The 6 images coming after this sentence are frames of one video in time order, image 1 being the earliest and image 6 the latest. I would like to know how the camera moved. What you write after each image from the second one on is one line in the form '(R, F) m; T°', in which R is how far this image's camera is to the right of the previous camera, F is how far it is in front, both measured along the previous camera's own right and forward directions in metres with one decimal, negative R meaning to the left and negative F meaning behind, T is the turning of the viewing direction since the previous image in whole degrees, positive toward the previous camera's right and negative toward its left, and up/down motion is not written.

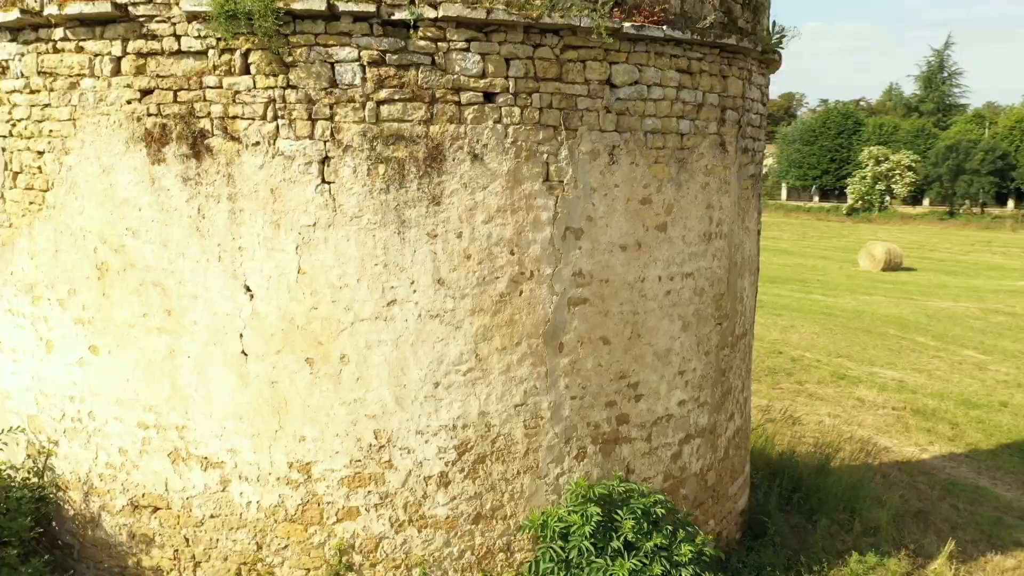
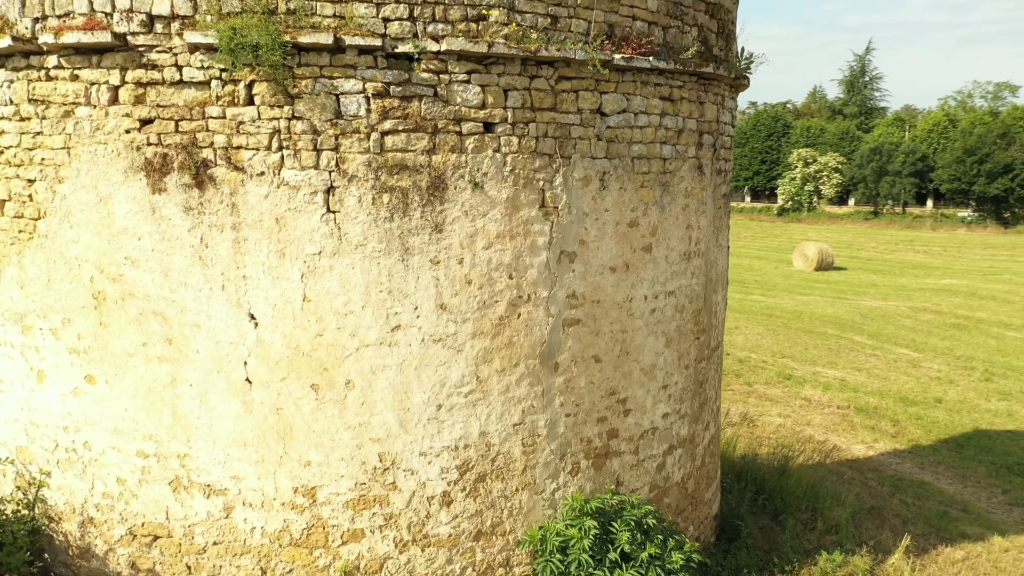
(-0.3, -0.1) m; +4°
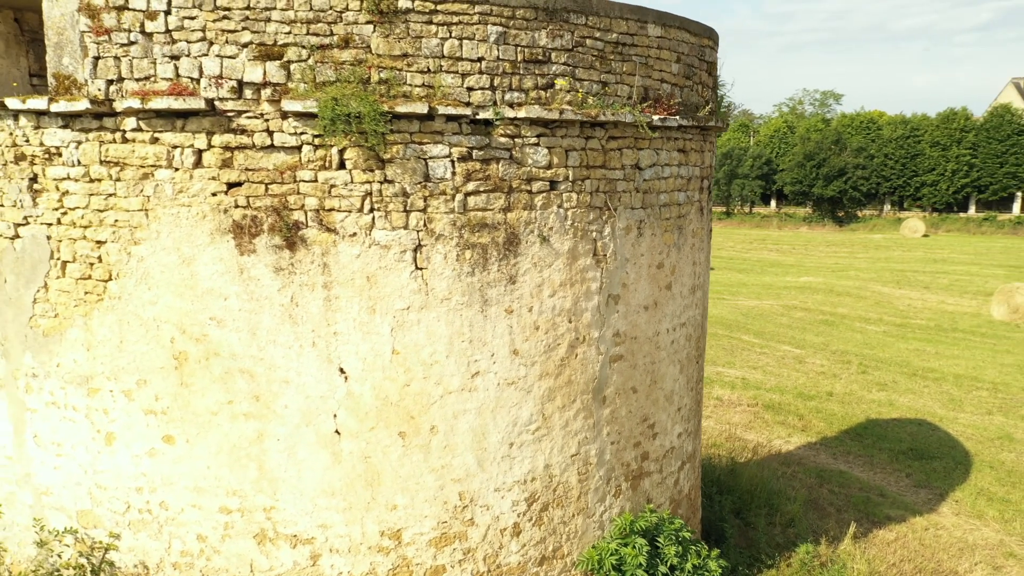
(-1.2, -0.2) m; +10°
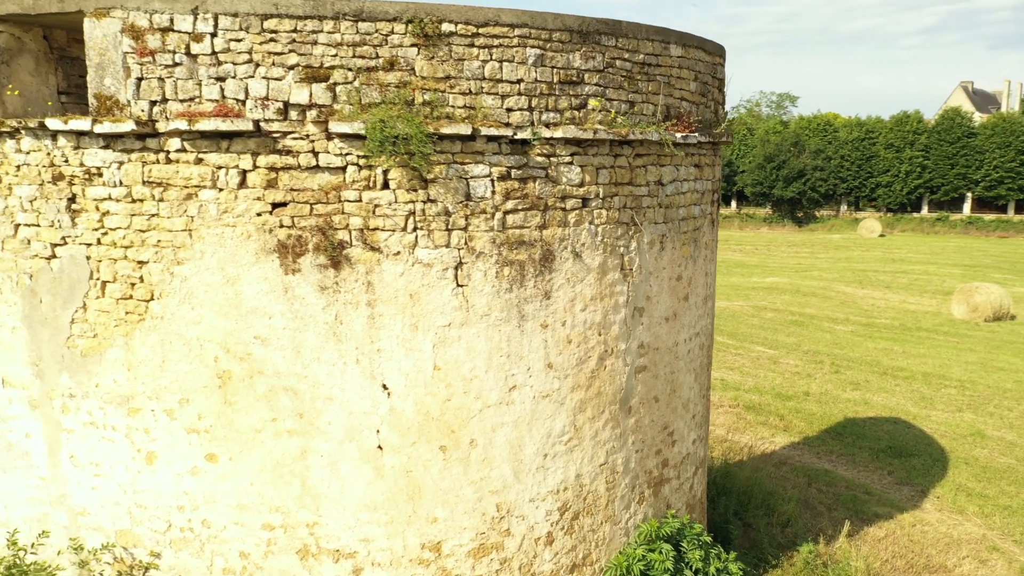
(-0.4, -0.1) m; +3°
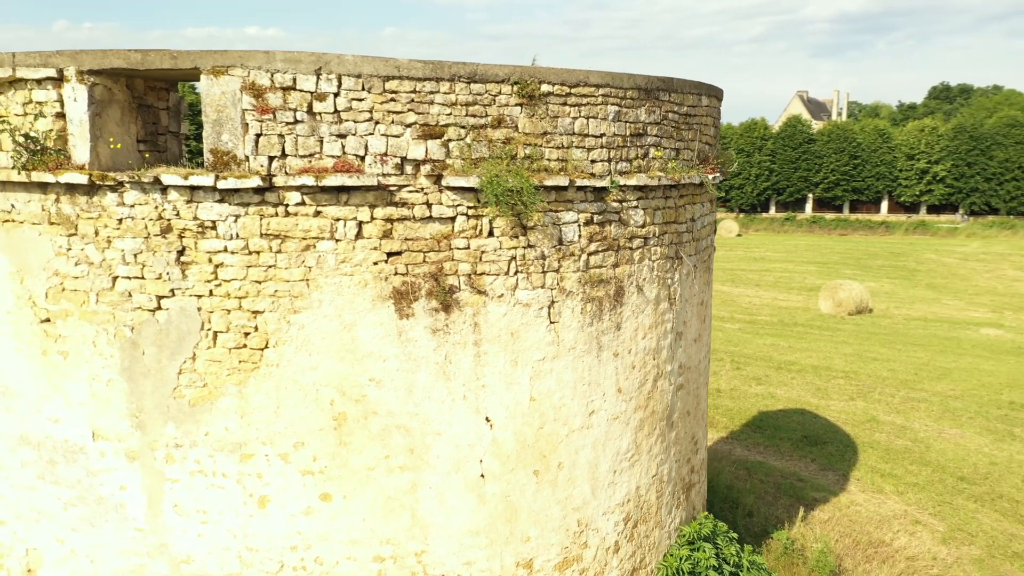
(-1.3, -0.3) m; +10°
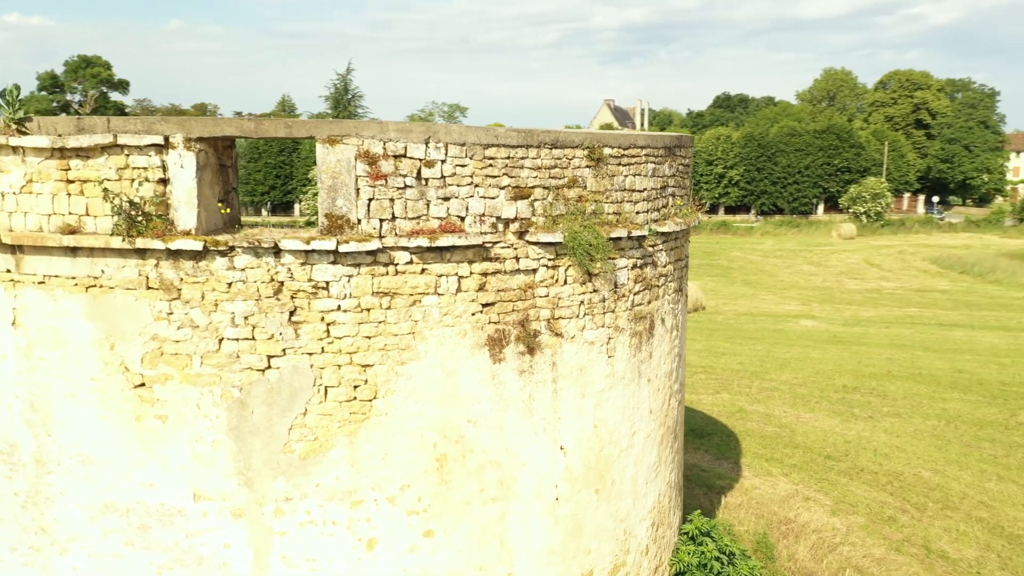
(-1.6, -0.3) m; +13°
